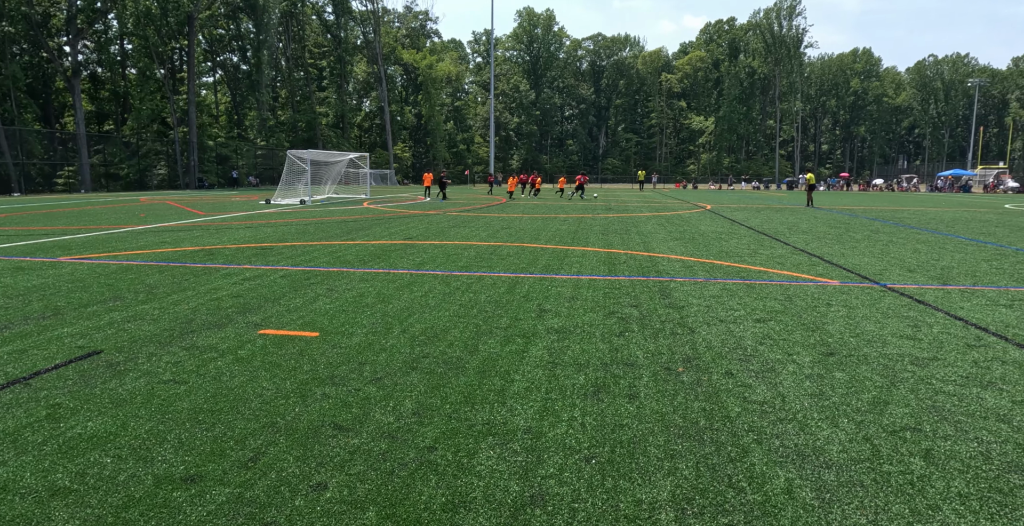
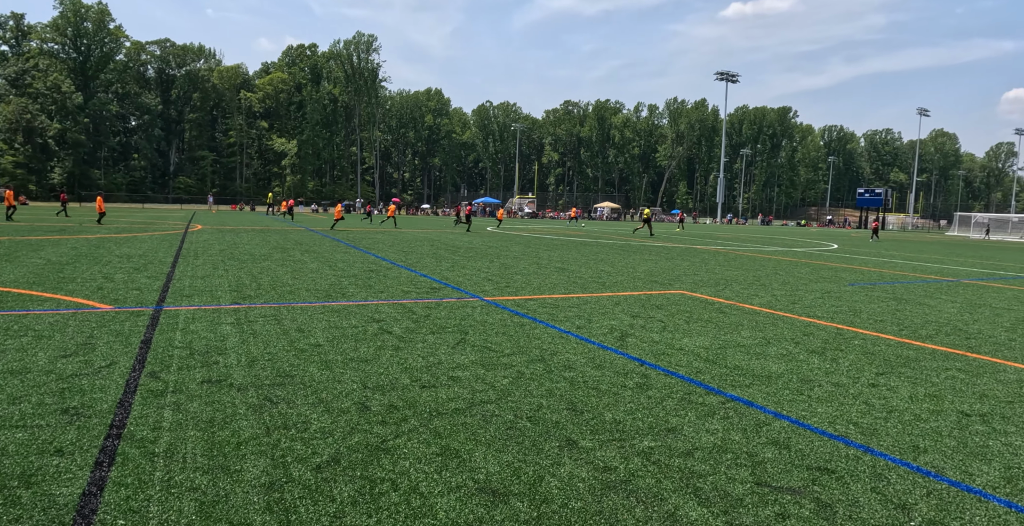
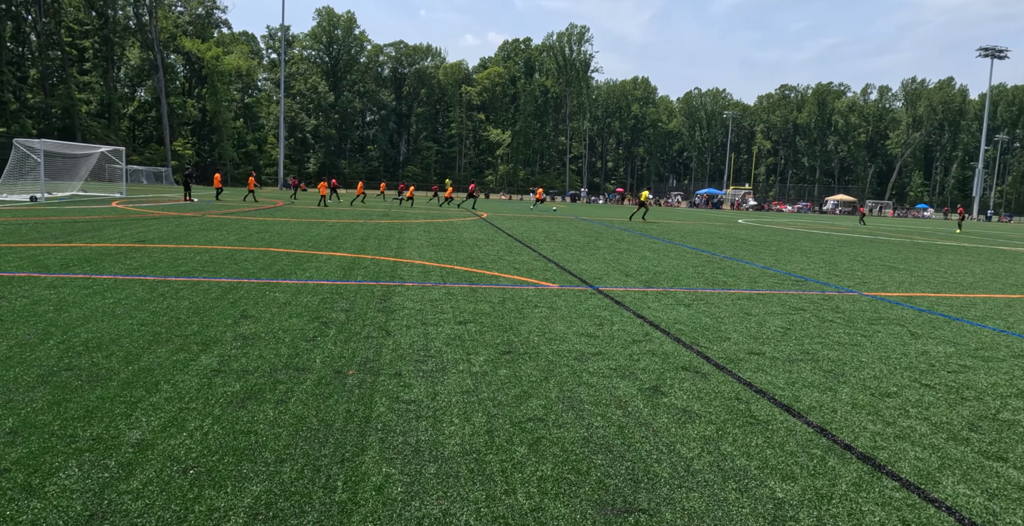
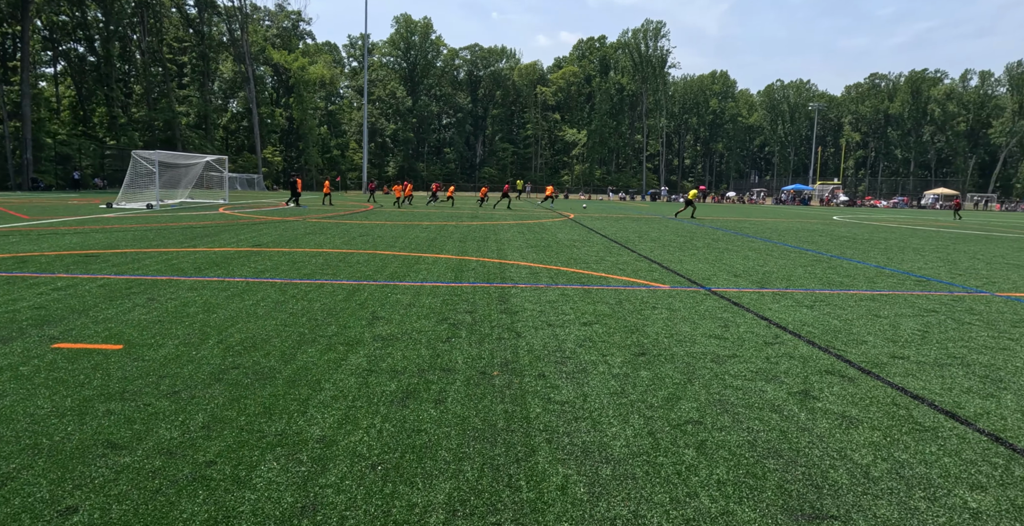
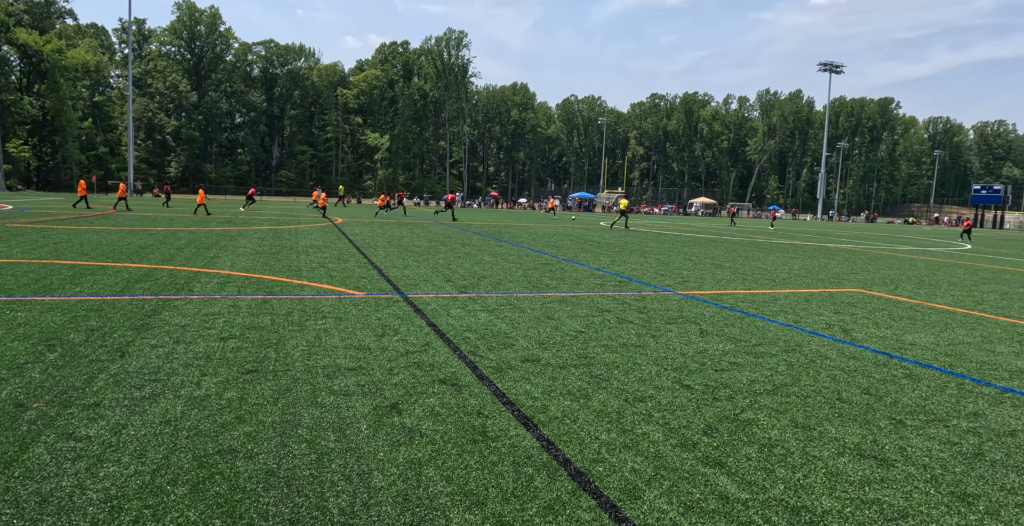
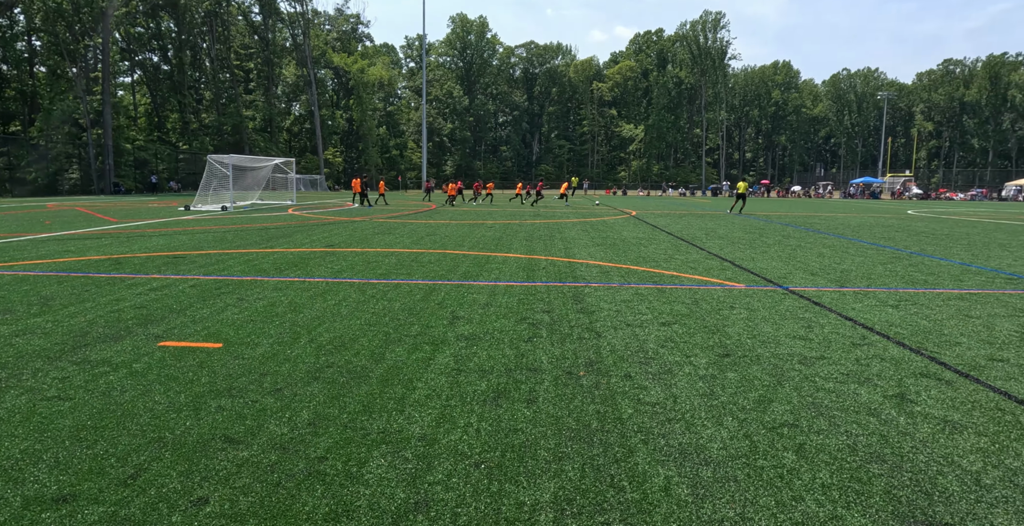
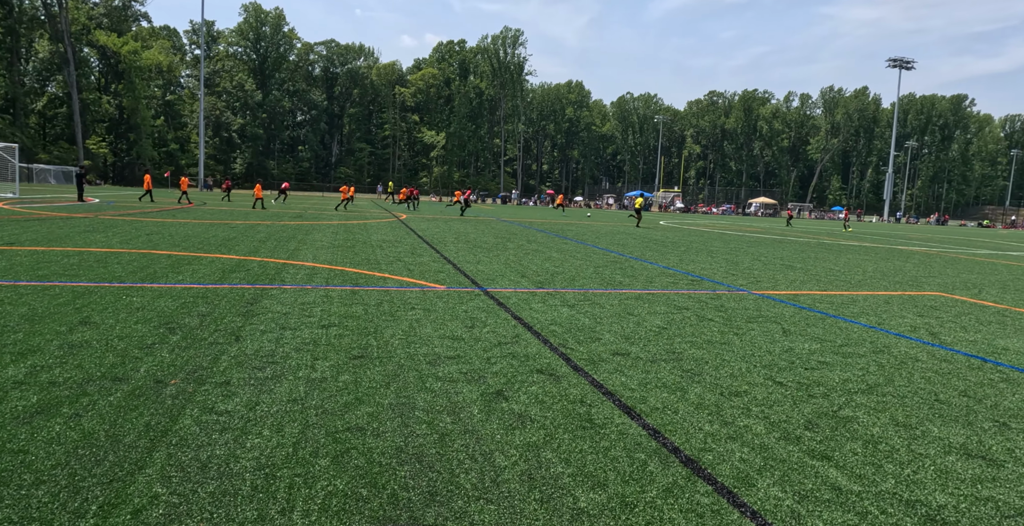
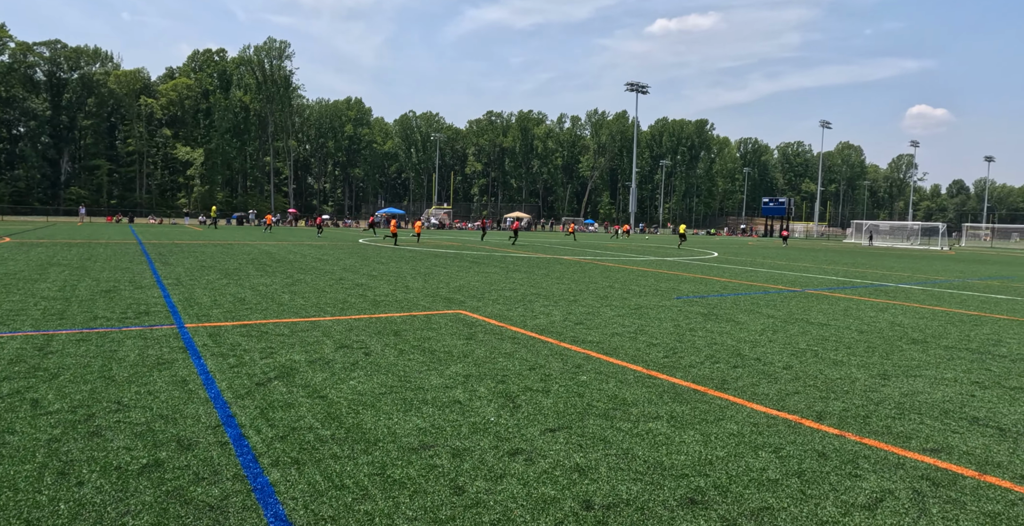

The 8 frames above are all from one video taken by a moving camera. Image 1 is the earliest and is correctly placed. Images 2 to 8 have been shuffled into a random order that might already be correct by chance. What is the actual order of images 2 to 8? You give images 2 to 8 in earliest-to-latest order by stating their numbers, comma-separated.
6, 4, 3, 7, 5, 2, 8
